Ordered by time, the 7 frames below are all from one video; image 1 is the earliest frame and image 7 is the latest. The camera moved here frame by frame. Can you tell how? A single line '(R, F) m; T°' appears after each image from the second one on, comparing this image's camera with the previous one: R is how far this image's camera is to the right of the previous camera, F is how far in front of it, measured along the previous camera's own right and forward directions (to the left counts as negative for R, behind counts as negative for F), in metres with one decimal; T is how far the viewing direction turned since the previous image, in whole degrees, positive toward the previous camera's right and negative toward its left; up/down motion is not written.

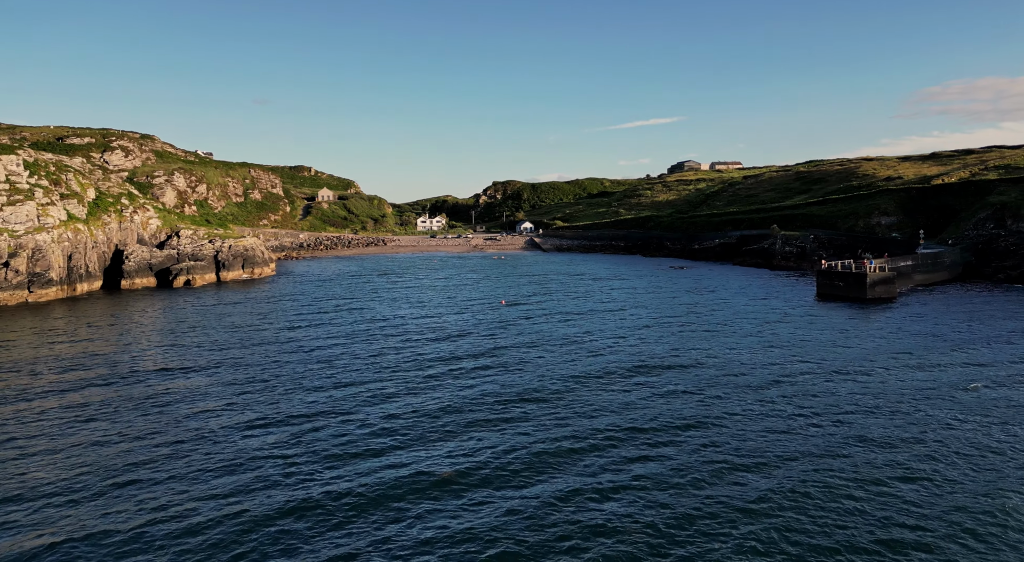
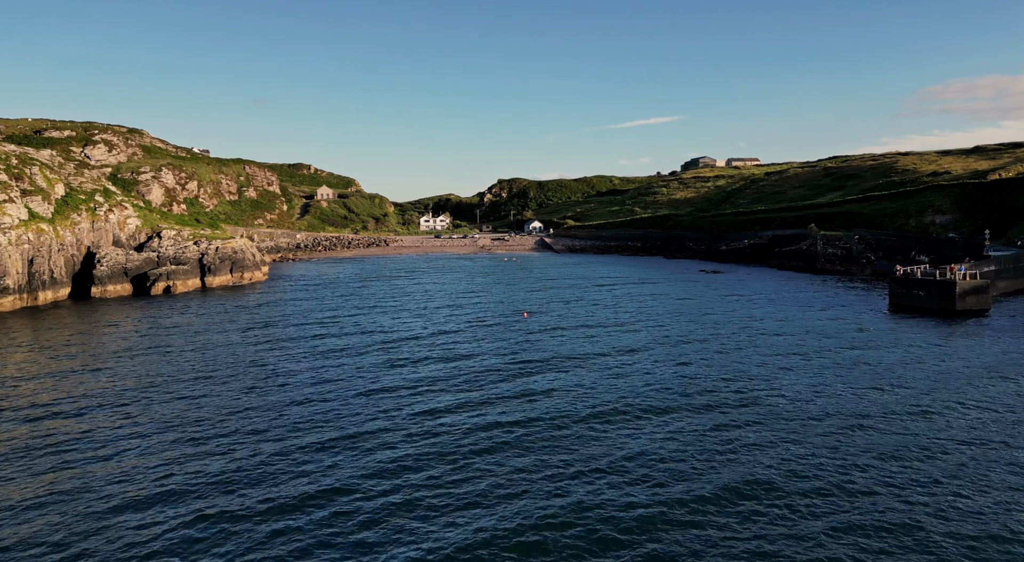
(-2.0, +8.7) m; 0°
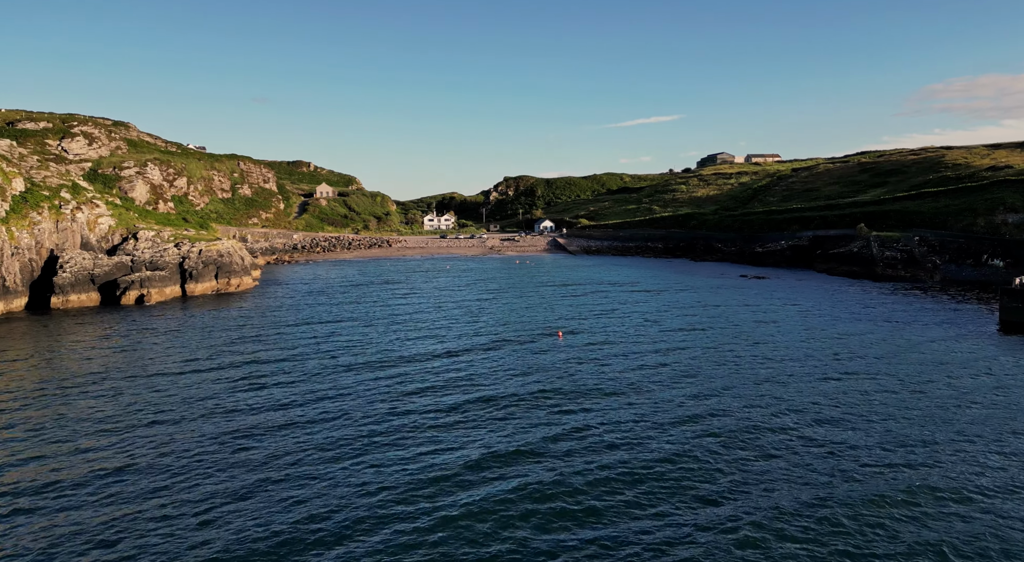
(-2.3, +9.3) m; 0°
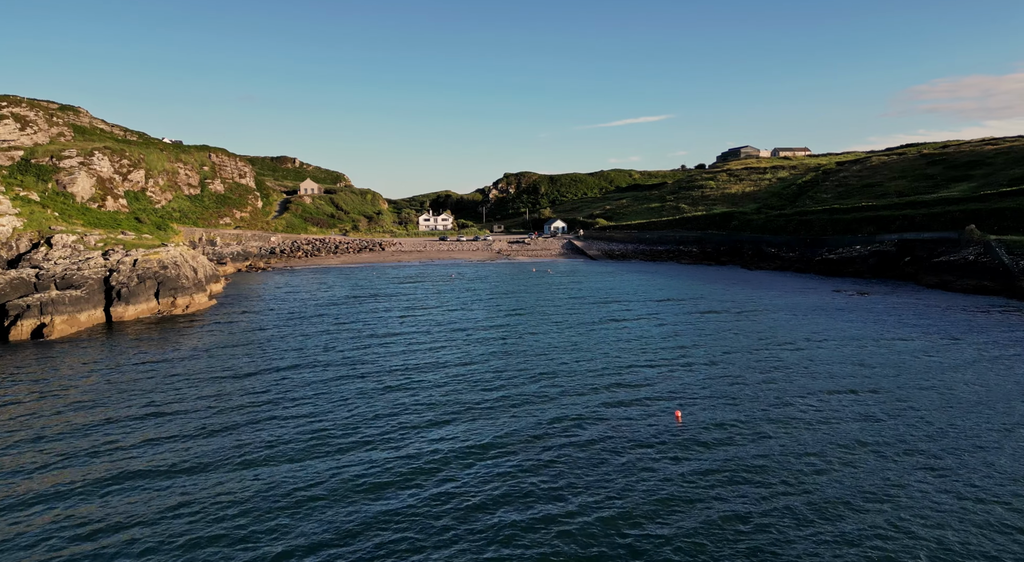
(-4.0, +17.6) m; +1°
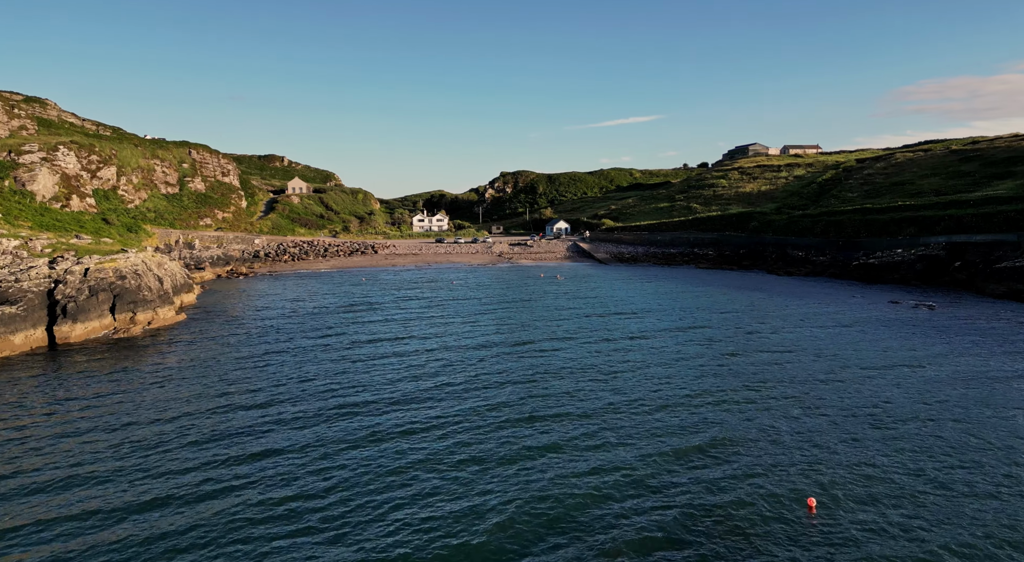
(-2.0, +8.0) m; +1°
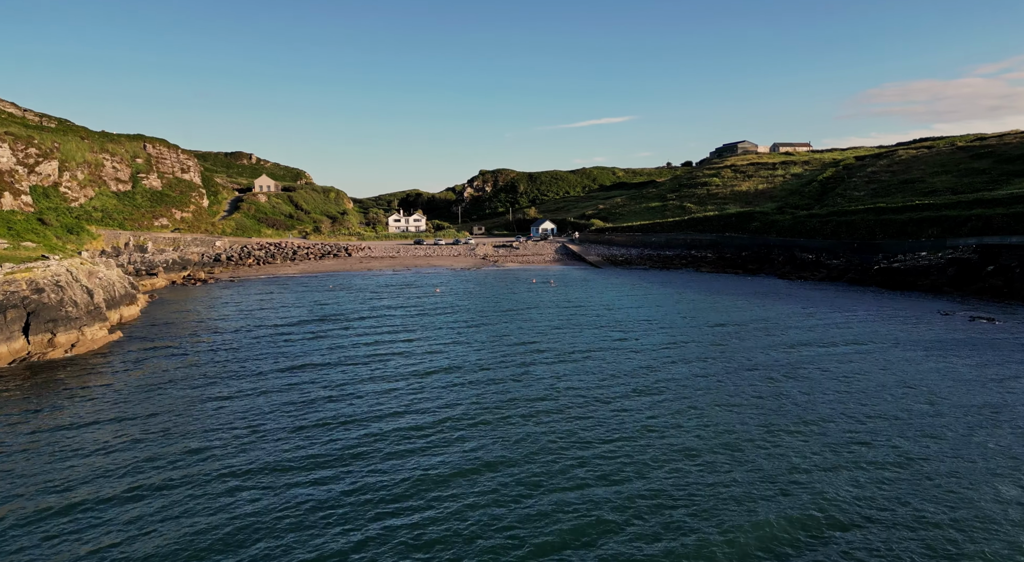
(-1.8, +7.8) m; +2°
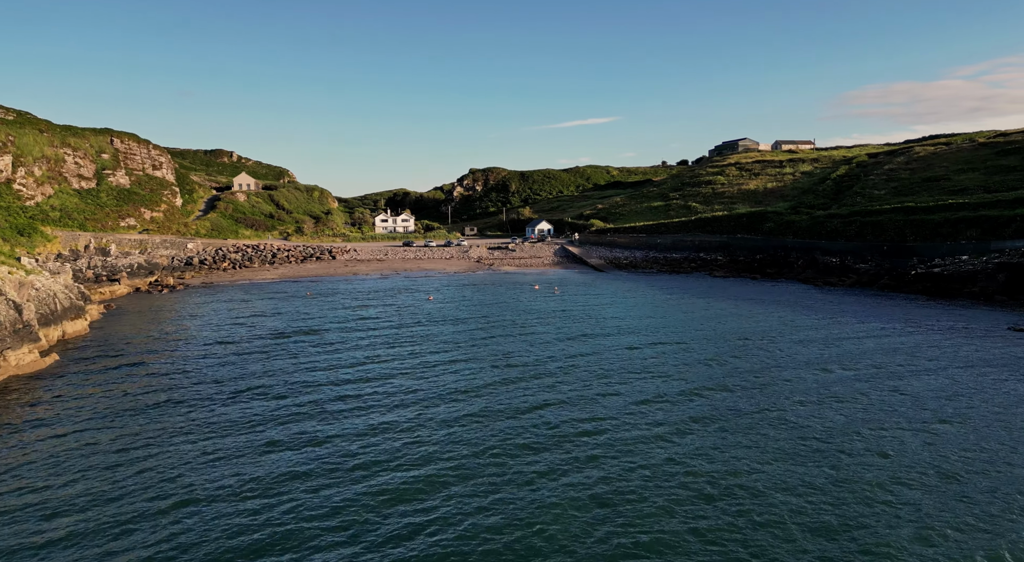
(-1.6, +7.0) m; +1°
